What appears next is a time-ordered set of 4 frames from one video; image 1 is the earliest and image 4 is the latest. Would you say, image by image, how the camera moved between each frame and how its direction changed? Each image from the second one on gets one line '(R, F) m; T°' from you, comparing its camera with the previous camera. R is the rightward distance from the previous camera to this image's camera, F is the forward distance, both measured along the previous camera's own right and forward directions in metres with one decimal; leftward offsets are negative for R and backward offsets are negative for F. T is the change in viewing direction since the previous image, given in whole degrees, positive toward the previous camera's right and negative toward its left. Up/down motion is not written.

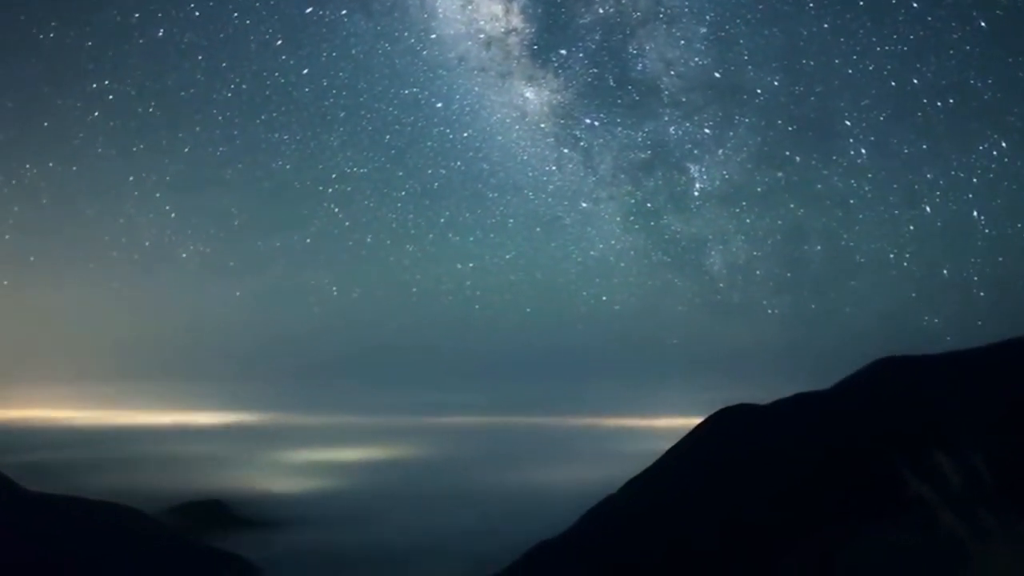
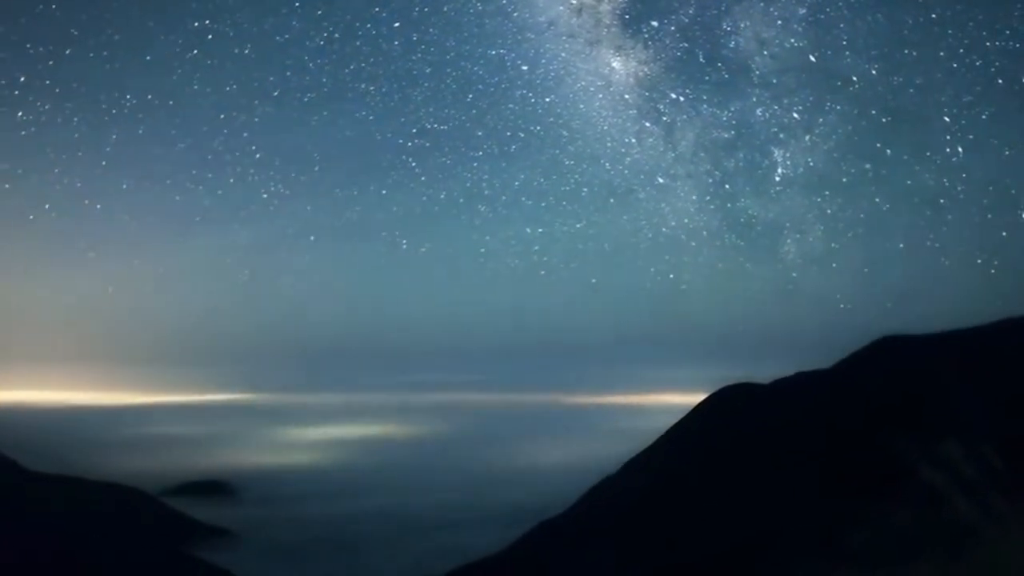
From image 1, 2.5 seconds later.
(+0.6, +0.3) m; -4°
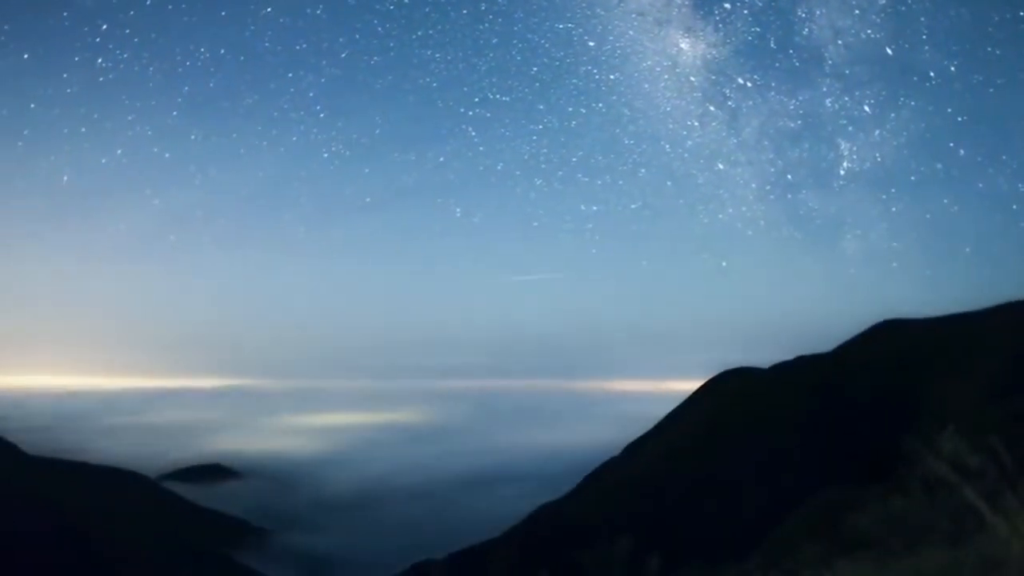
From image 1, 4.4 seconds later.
(+0.7, +0.4) m; -3°
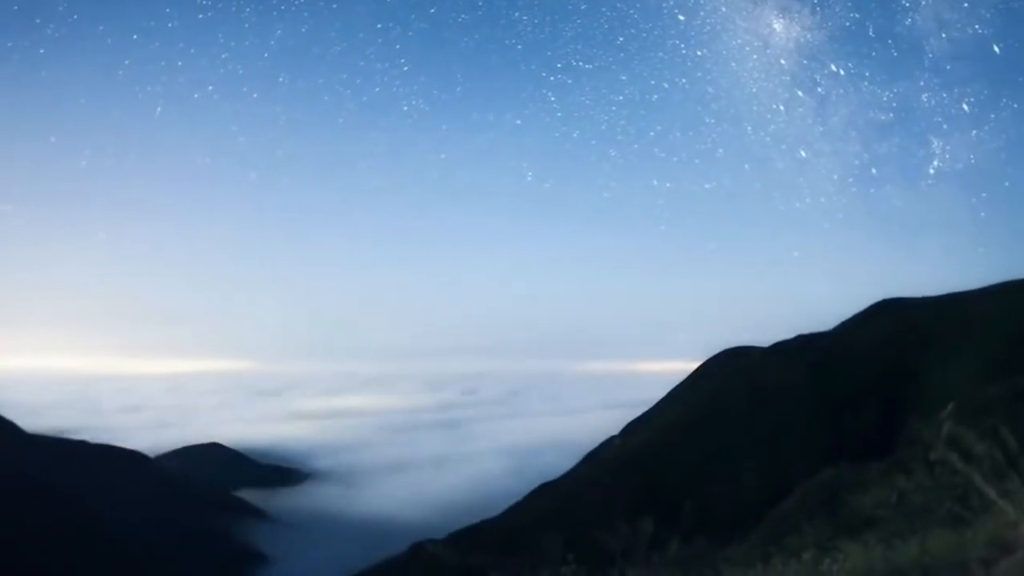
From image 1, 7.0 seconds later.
(+1.3, +0.3) m; -4°
